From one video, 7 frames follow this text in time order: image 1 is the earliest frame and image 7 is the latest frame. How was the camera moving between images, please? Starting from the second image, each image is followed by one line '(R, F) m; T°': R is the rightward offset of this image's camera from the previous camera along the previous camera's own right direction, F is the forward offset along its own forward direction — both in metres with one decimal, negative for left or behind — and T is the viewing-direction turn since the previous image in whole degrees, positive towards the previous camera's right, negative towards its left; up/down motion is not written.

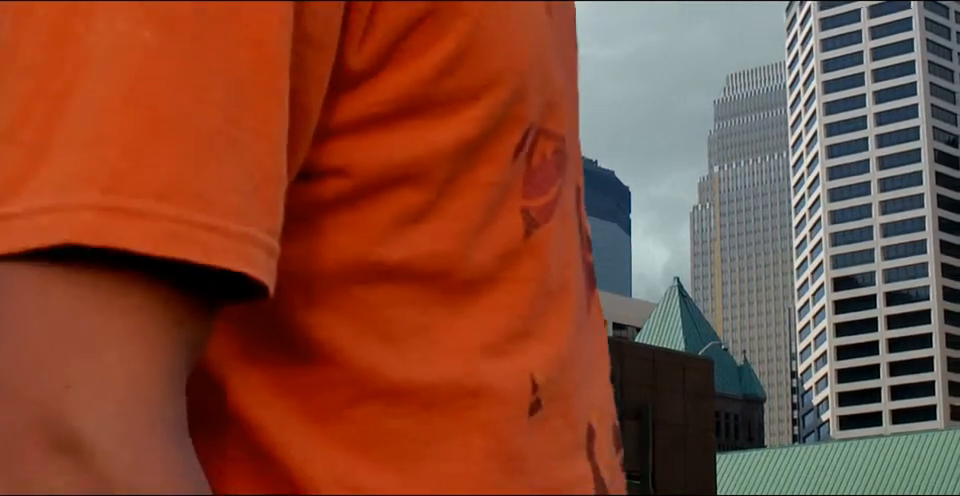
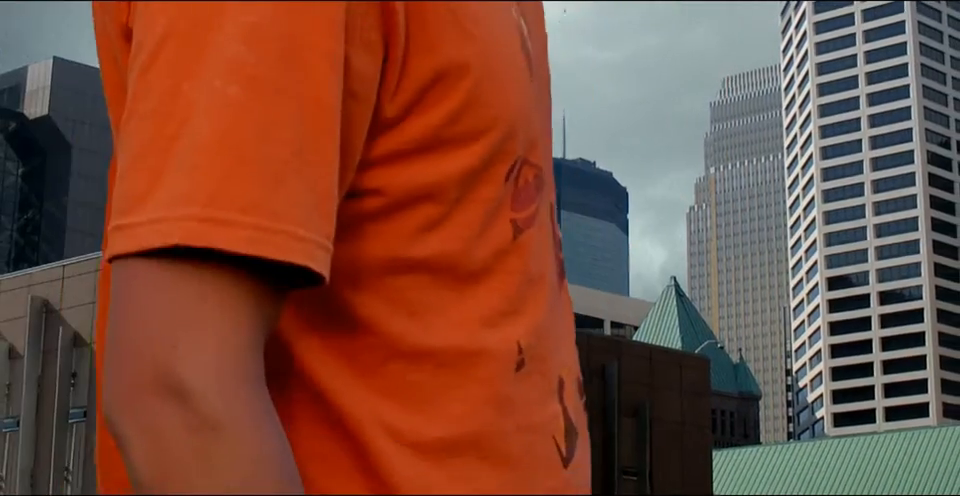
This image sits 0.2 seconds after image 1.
(0.0, -4.9) m; 0°
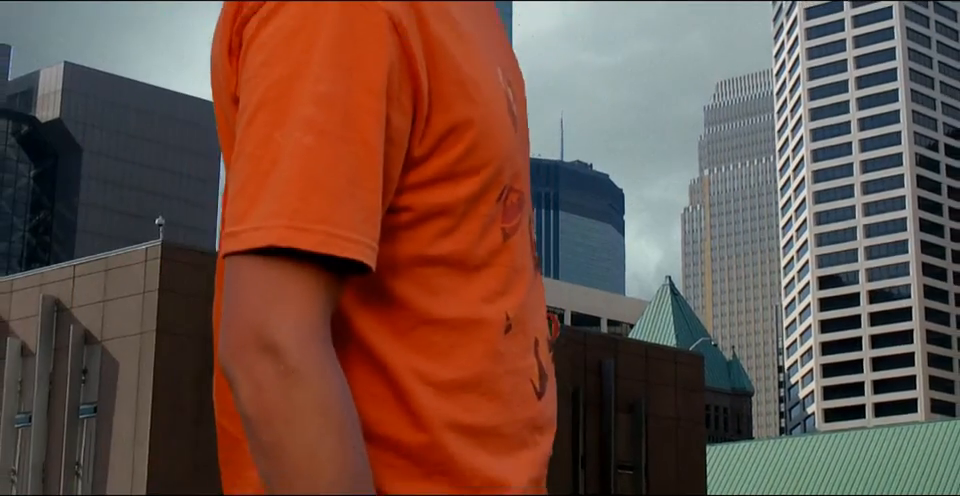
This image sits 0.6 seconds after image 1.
(0.0, -8.1) m; 0°
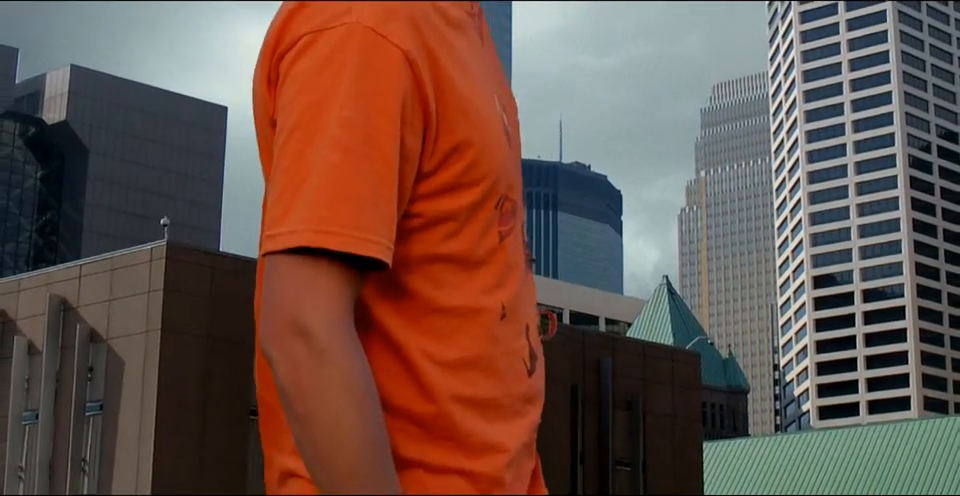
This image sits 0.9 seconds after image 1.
(0.0, -4.9) m; 0°
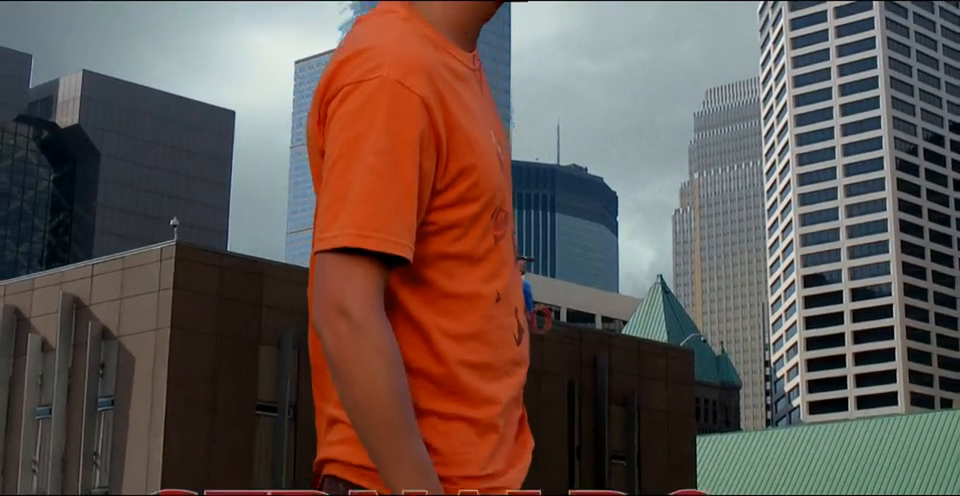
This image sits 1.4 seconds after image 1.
(0.0, -9.8) m; 0°
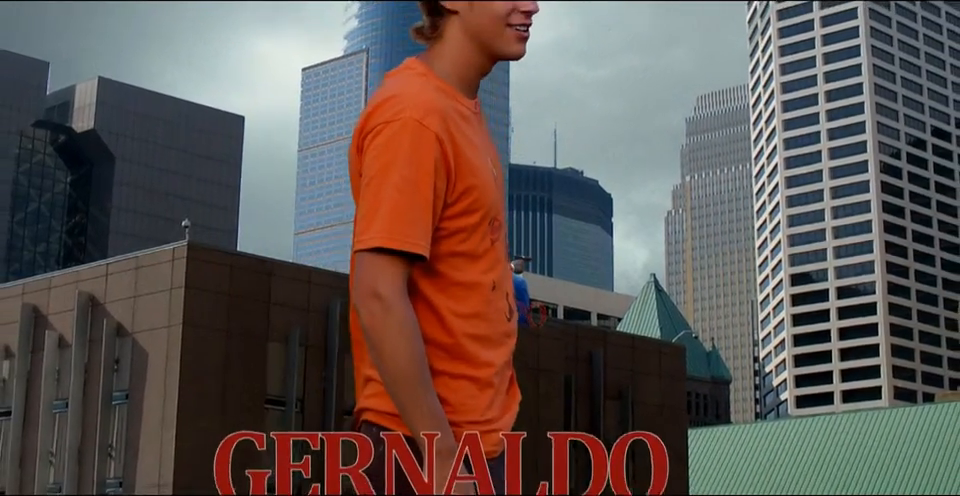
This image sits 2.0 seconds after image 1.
(0.0, -13.0) m; 0°
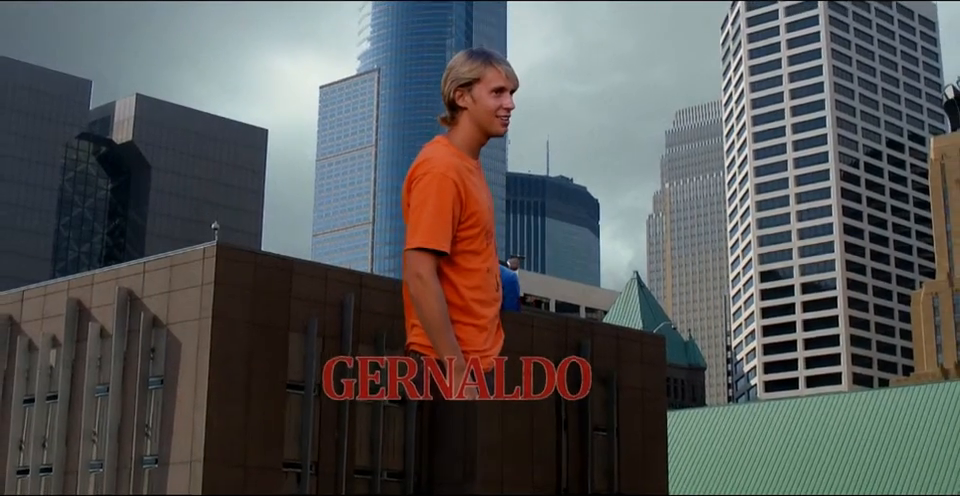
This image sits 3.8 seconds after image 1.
(0.0, -37.5) m; 0°
